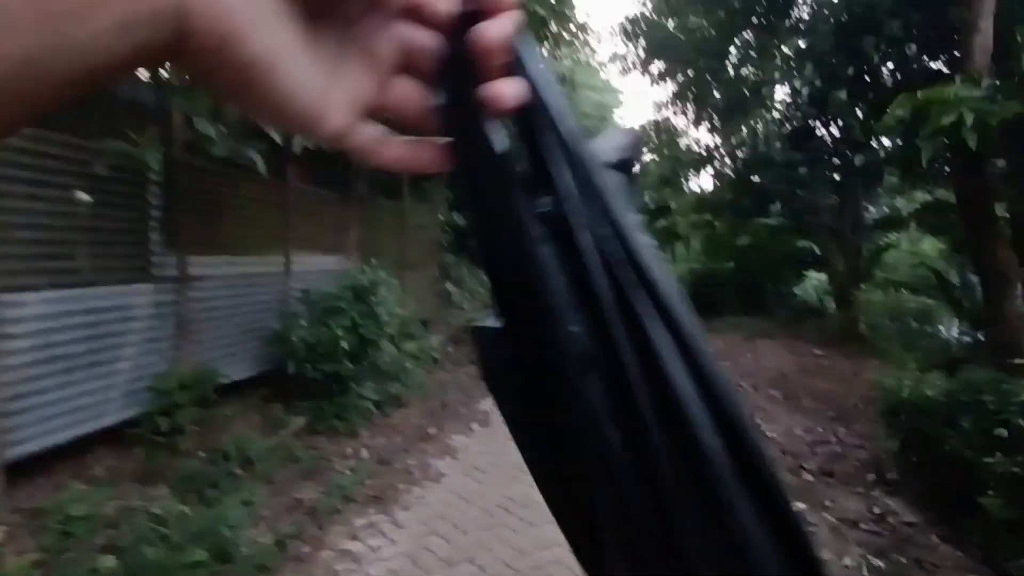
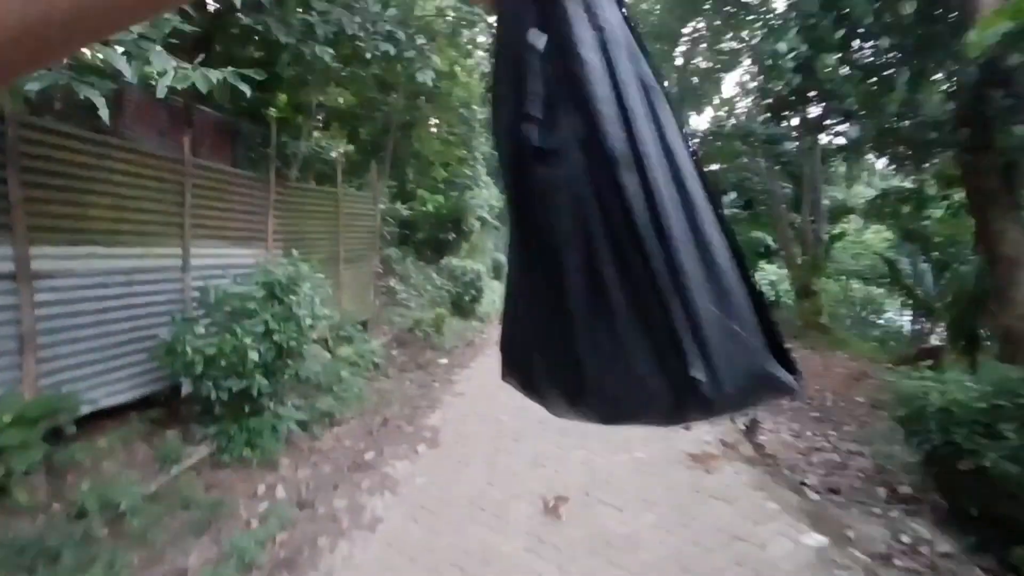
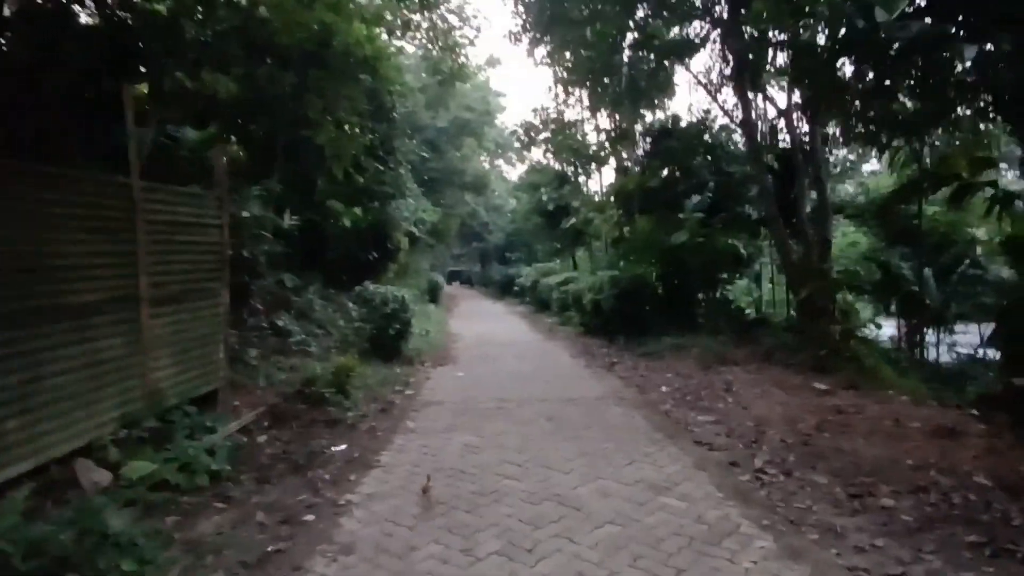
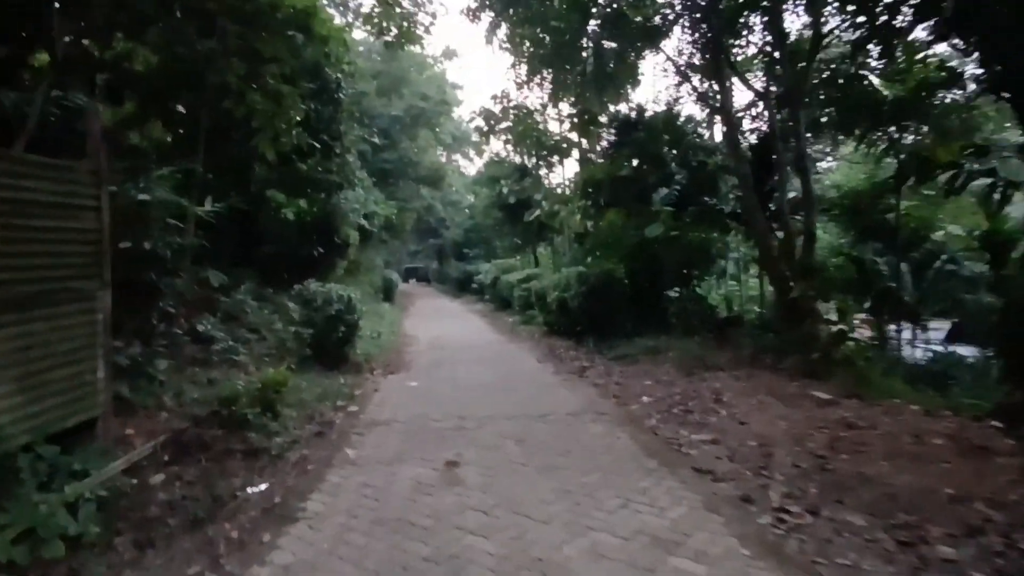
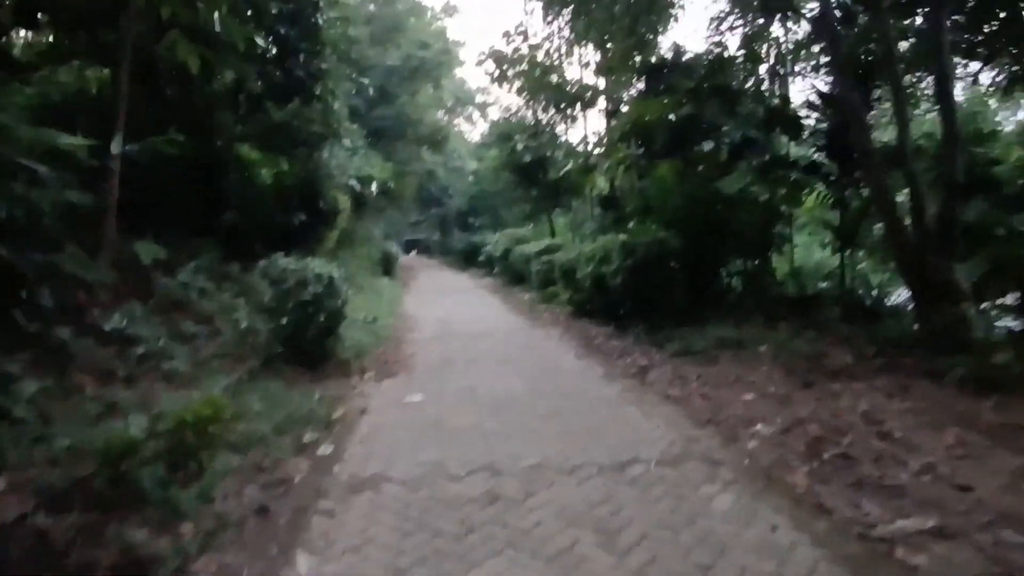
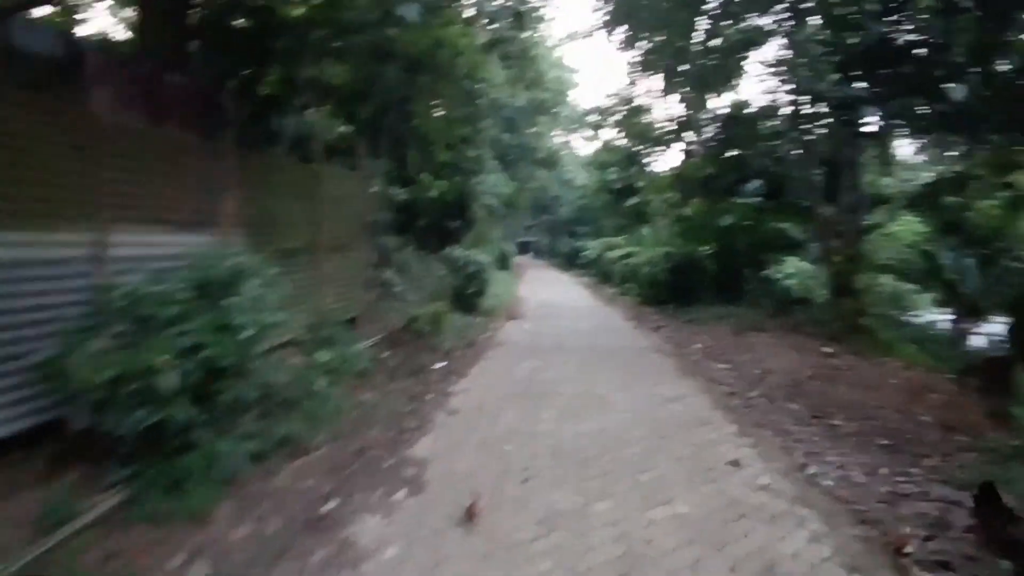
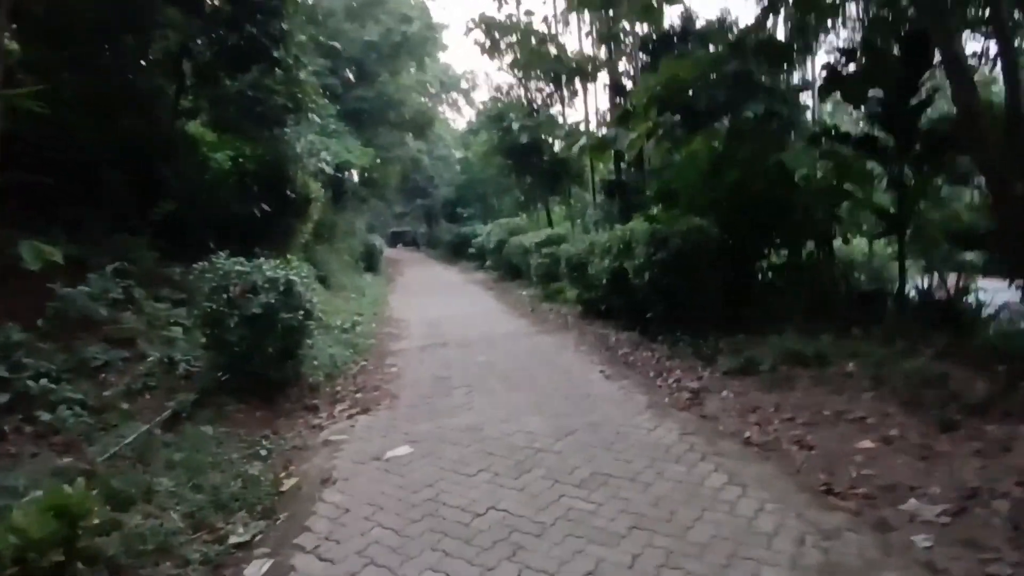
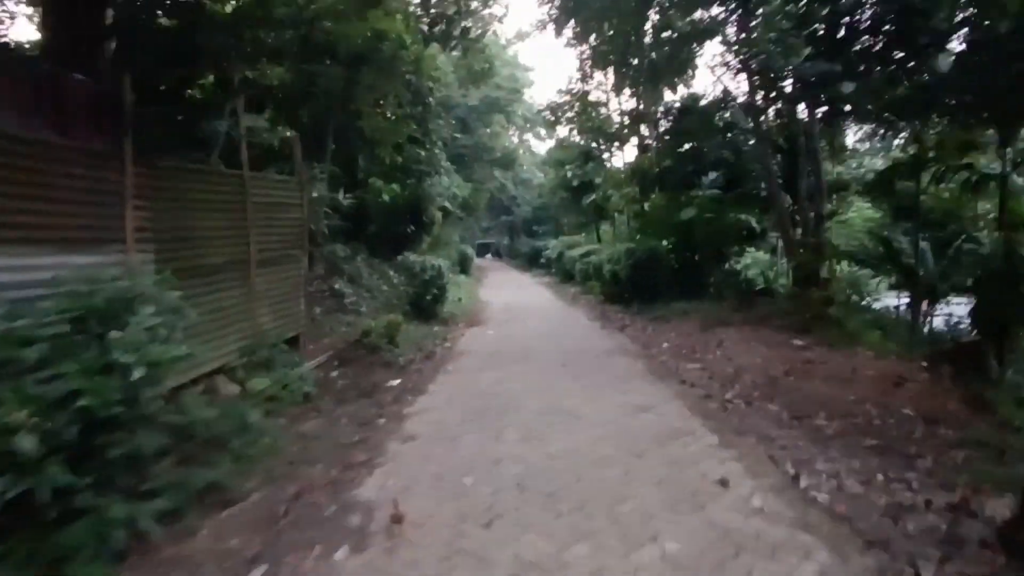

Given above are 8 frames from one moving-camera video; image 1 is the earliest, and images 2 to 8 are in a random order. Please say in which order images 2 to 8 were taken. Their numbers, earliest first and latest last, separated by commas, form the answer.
2, 6, 8, 3, 4, 5, 7
